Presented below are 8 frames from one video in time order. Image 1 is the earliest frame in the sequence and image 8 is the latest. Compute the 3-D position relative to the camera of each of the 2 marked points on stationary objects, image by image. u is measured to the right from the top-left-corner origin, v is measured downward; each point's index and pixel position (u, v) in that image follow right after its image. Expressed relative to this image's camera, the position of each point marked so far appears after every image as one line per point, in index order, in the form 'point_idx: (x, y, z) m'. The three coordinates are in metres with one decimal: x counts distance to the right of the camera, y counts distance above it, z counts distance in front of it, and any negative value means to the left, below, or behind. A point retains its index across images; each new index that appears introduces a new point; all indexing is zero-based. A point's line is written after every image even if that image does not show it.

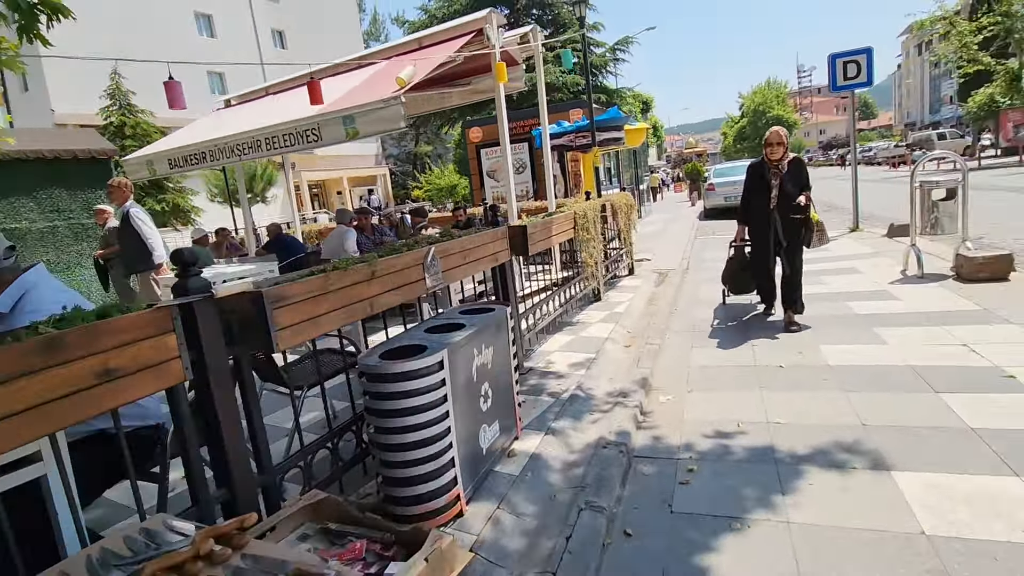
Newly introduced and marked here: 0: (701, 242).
0: (+4.6, +1.1, +13.1) m
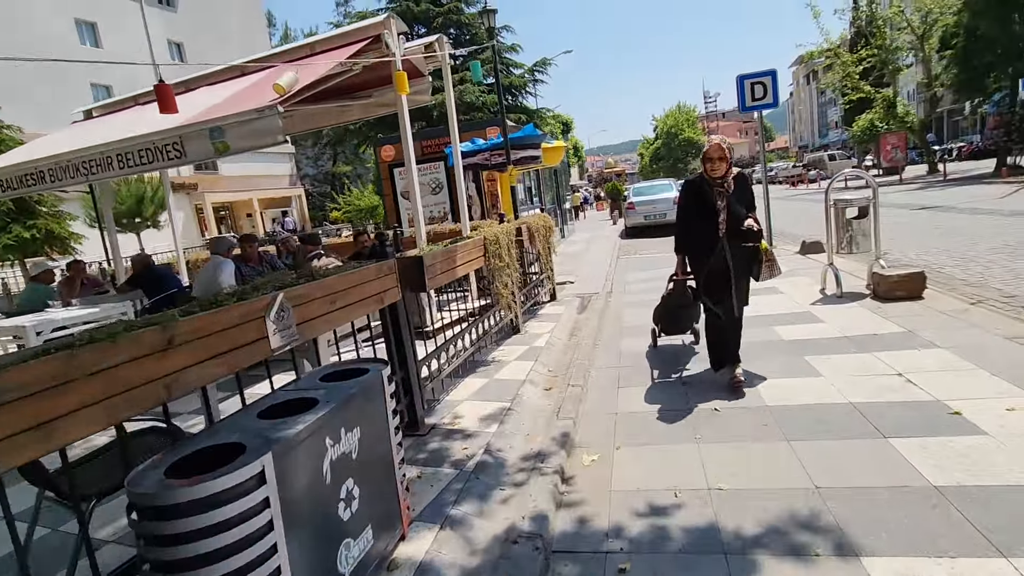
0: (+2.7, +0.6, +13.0) m
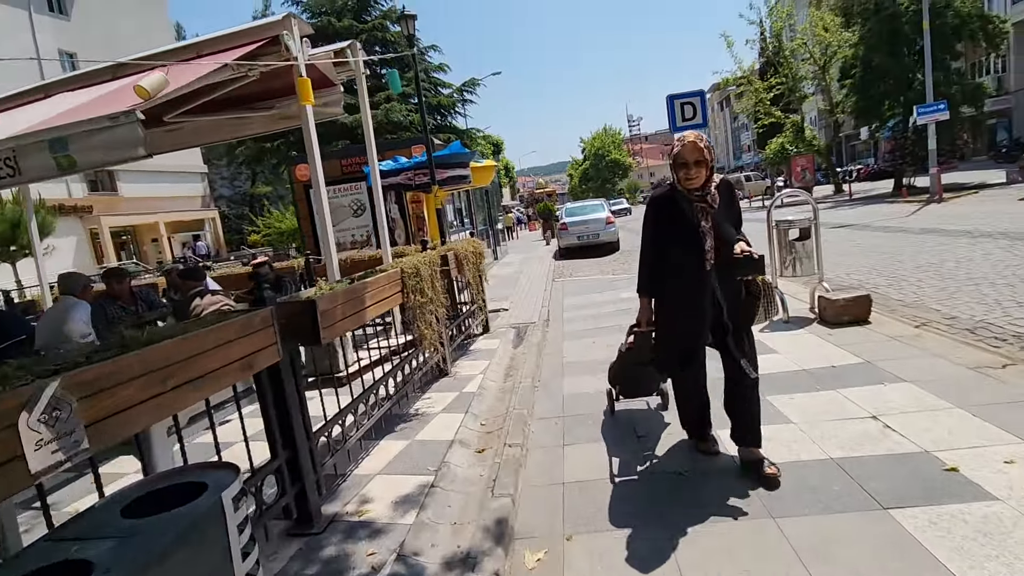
0: (+1.1, +0.1, +12.5) m
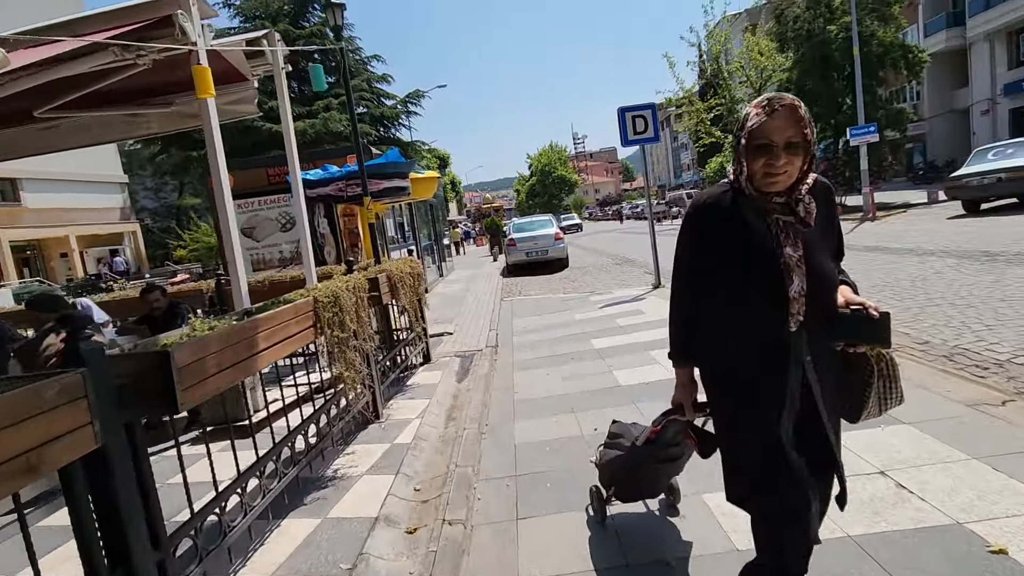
0: (-0.1, -0.4, +11.8) m
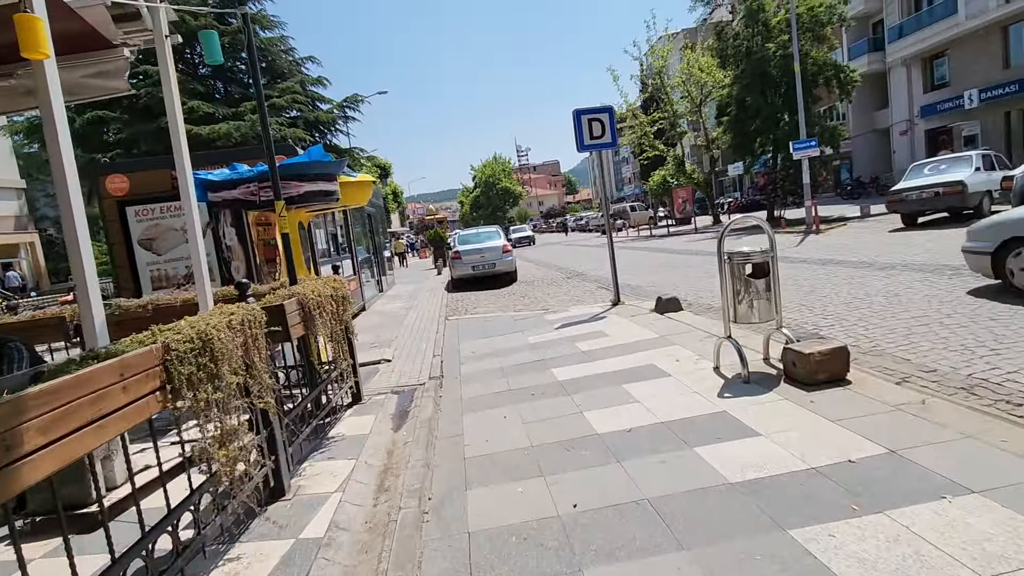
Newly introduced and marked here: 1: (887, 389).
0: (-1.1, -0.7, +10.7) m
1: (+3.0, -0.8, +4.2) m
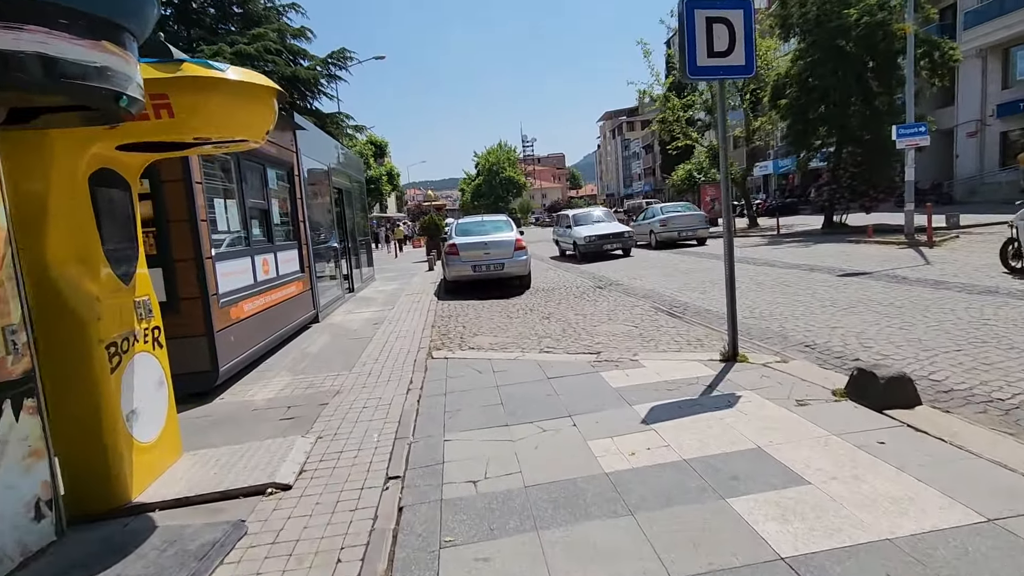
0: (-0.8, -1.0, +6.4) m
1: (+3.3, -1.4, -0.1) m
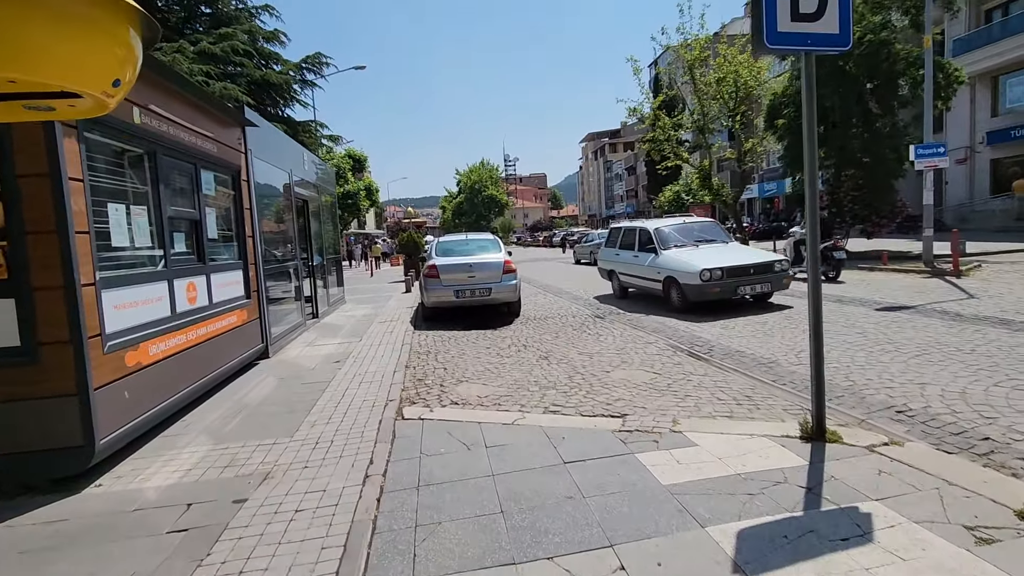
0: (-0.9, -1.3, +4.7) m
1: (+3.5, -1.6, -1.6) m
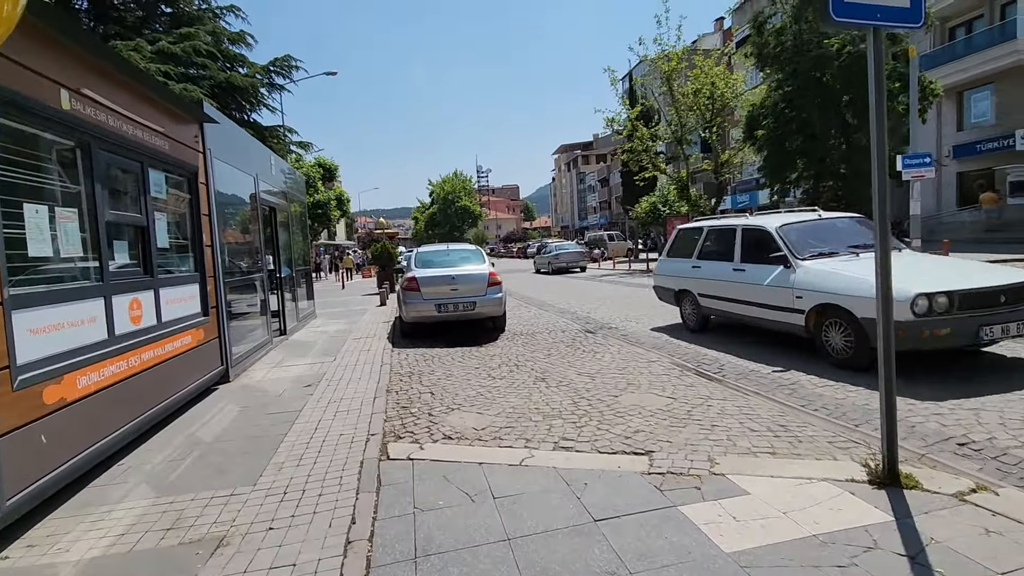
0: (-0.8, -1.5, +4.0) m
1: (+3.9, -1.6, -2.1) m
